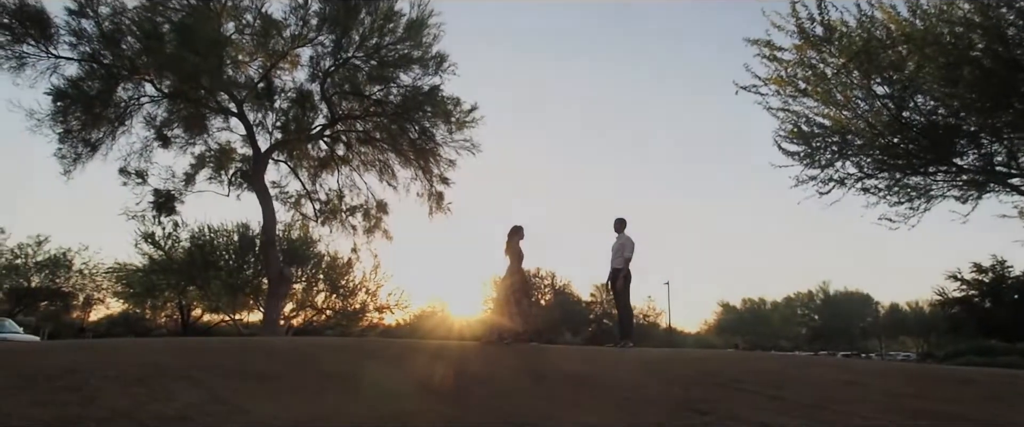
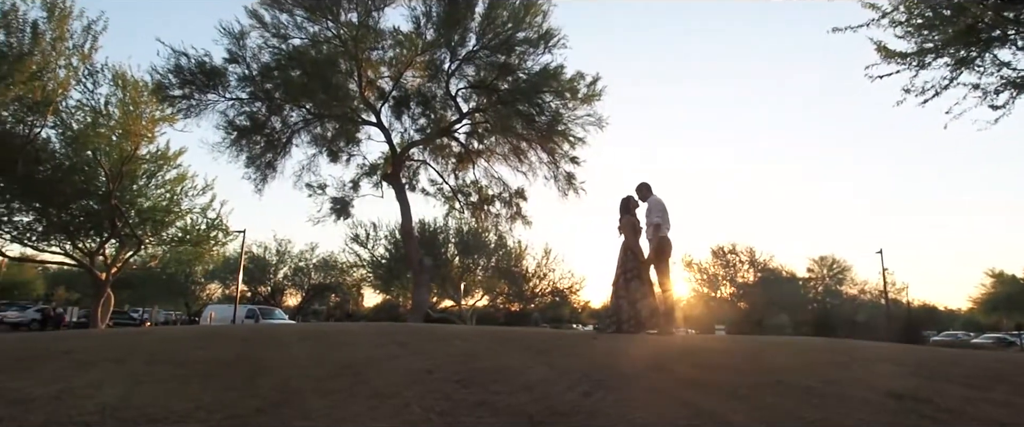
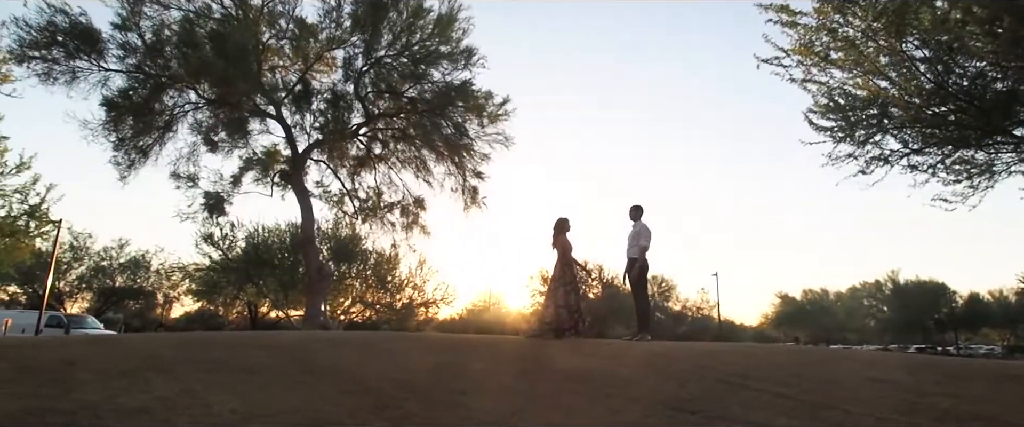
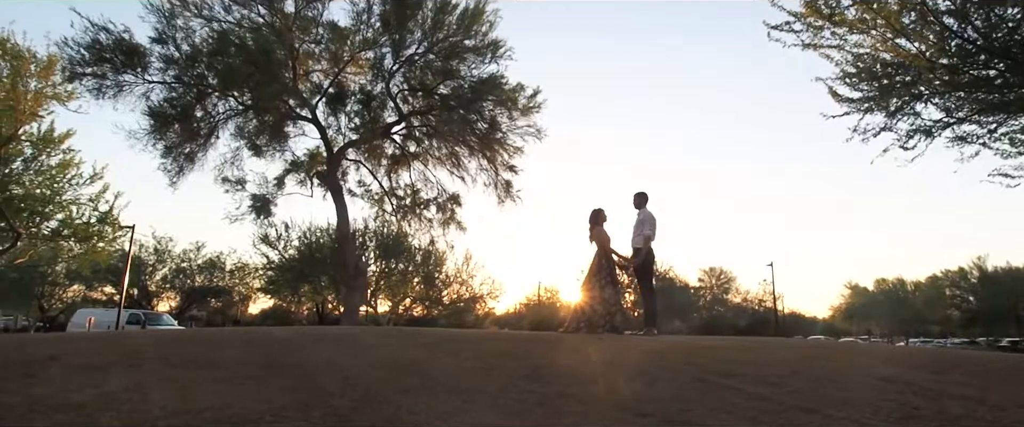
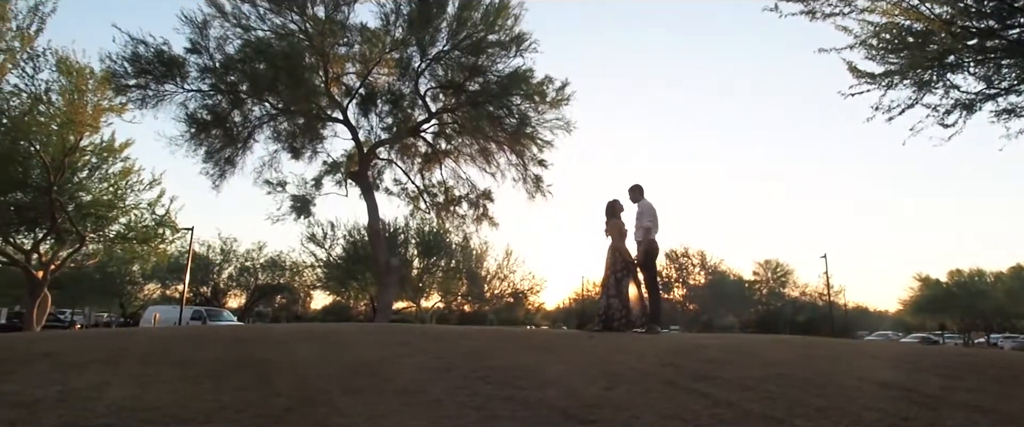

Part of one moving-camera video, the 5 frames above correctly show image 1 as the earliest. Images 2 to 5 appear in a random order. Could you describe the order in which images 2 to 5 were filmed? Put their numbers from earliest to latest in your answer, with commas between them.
3, 4, 5, 2
